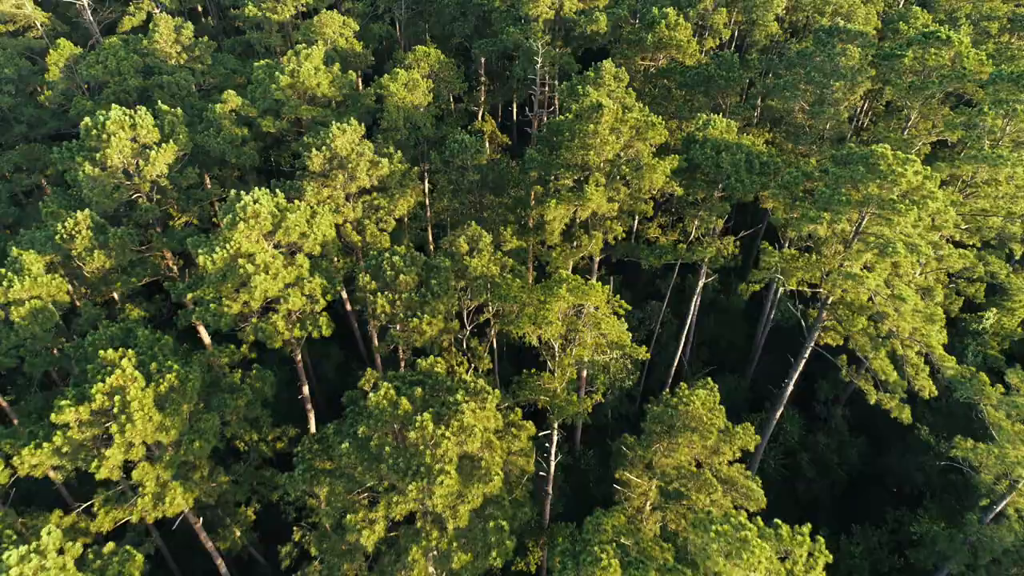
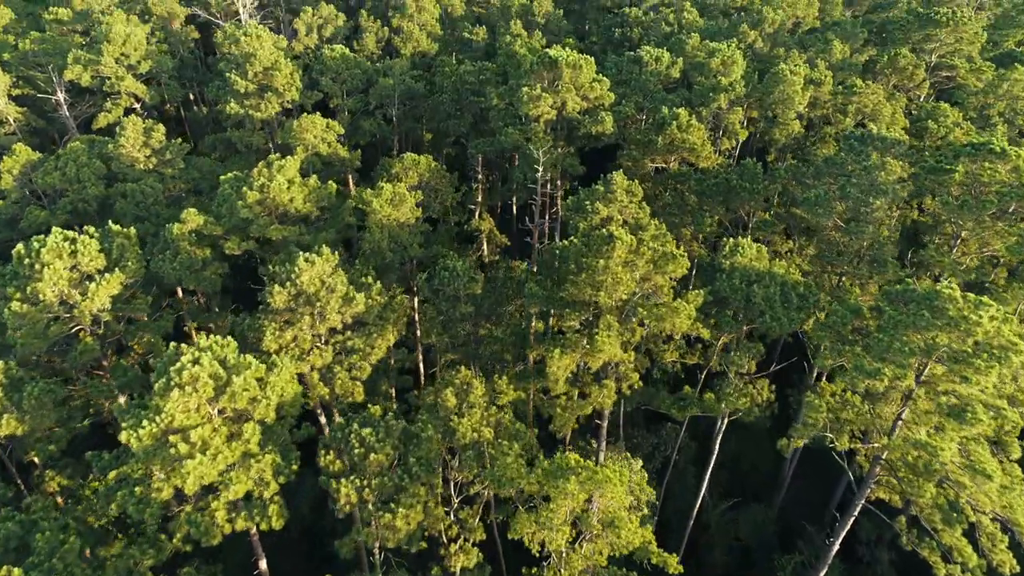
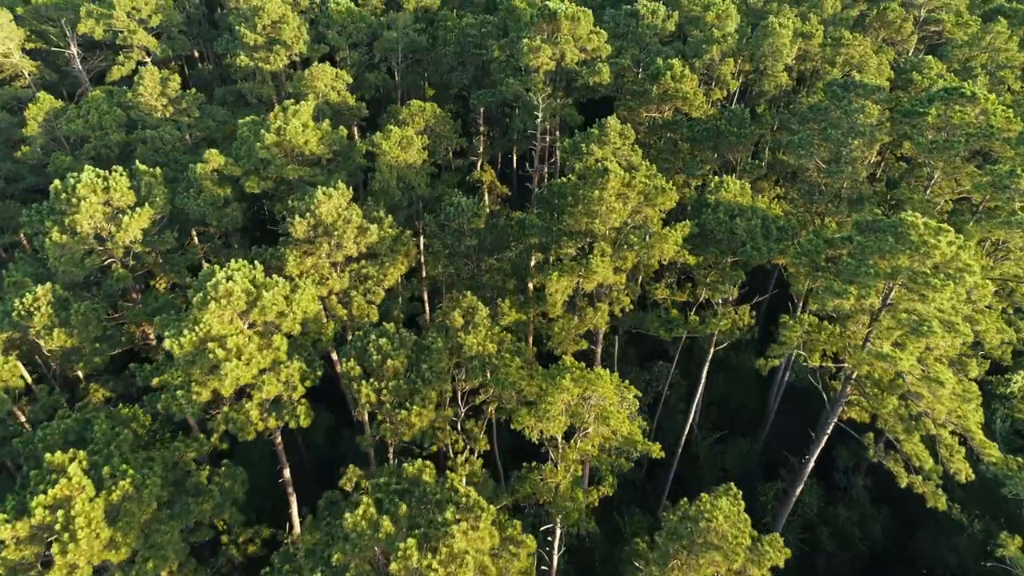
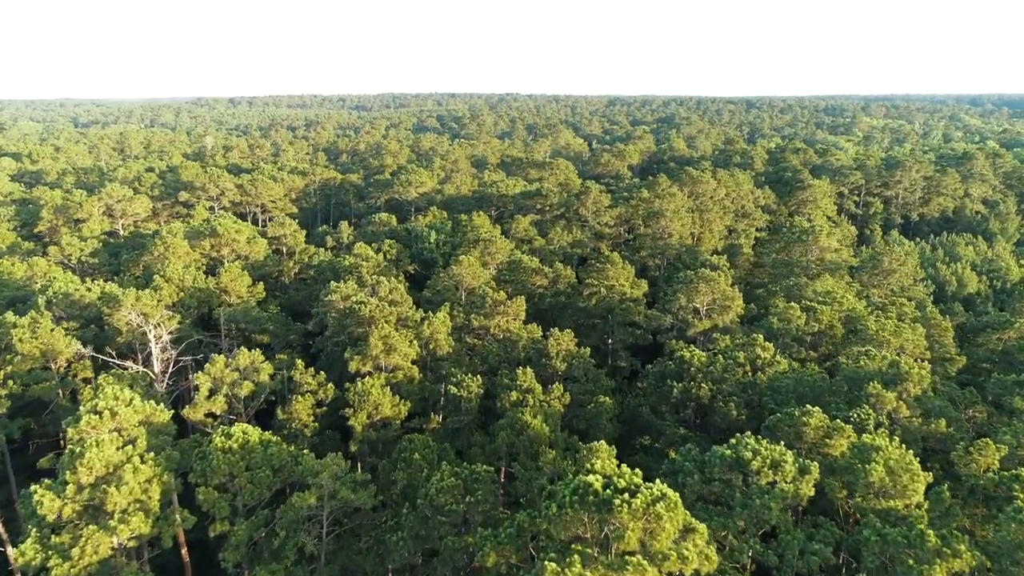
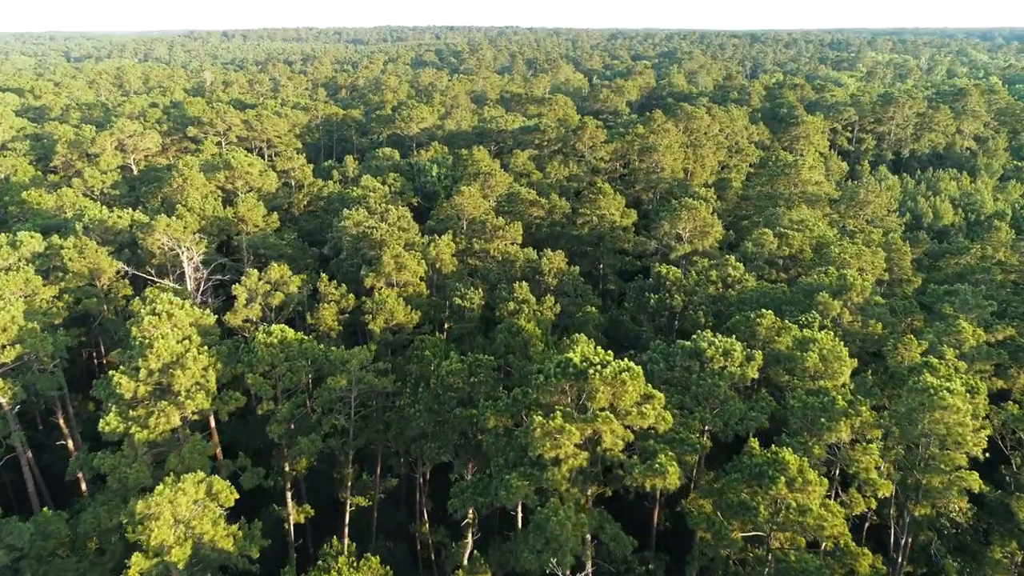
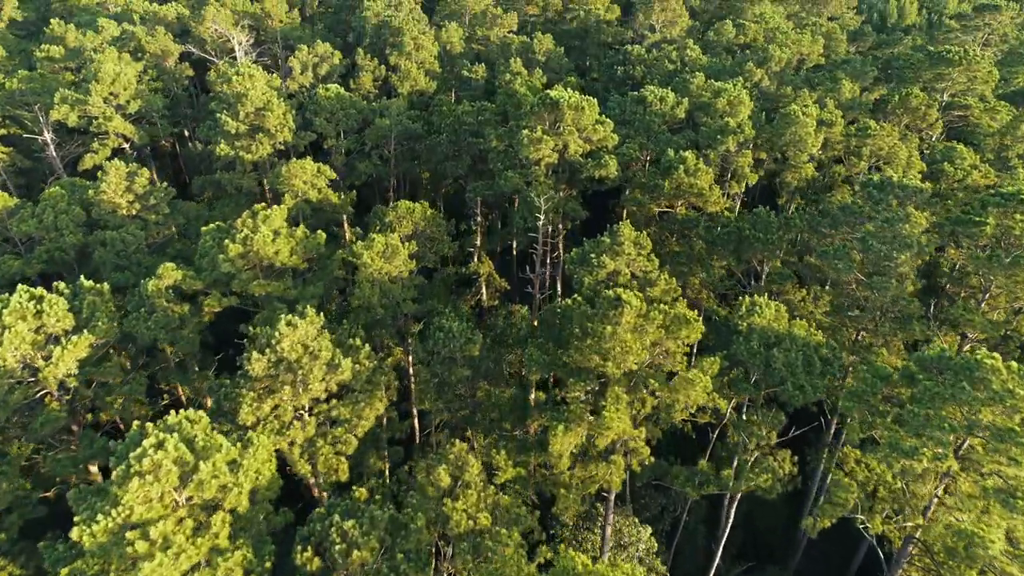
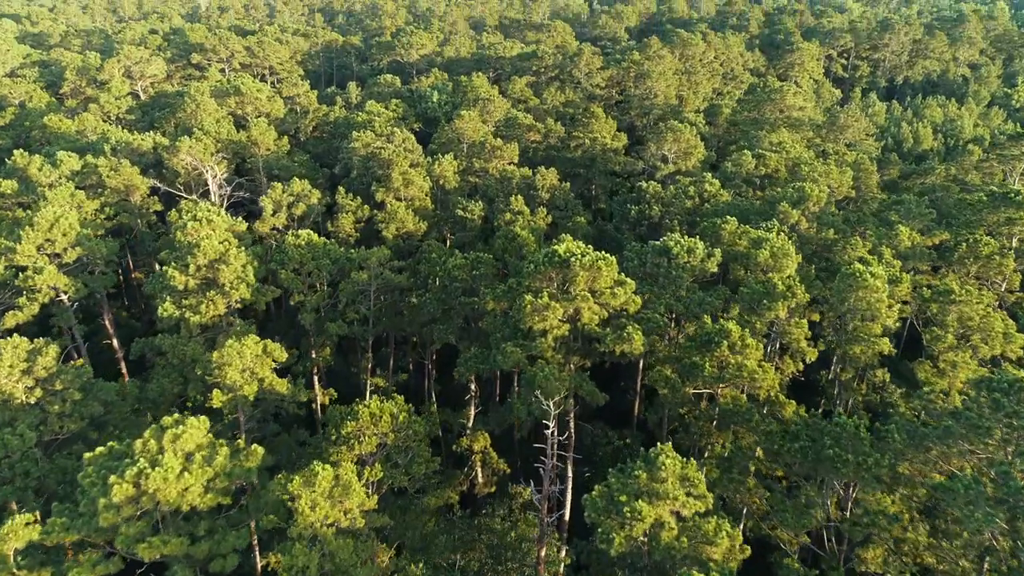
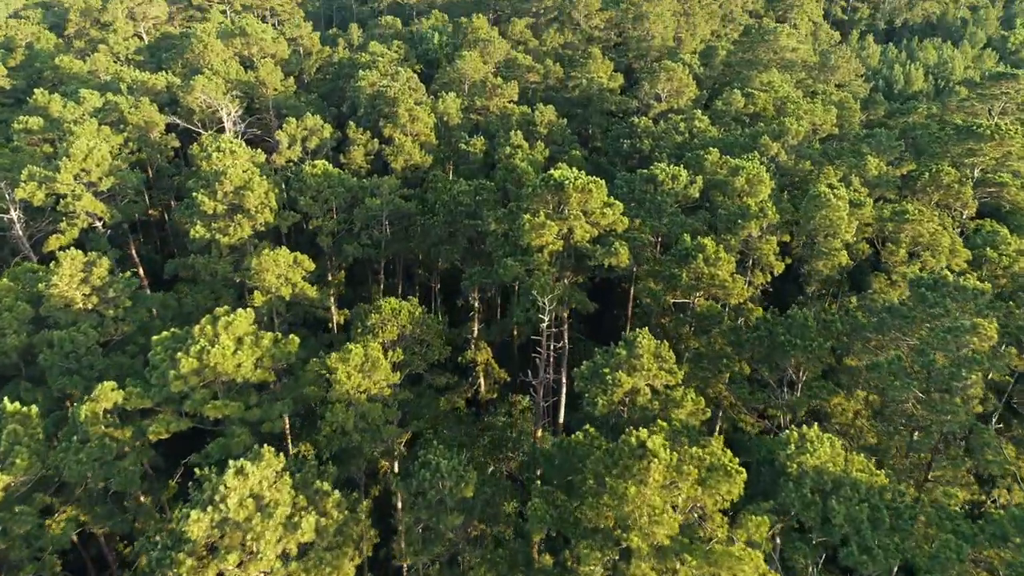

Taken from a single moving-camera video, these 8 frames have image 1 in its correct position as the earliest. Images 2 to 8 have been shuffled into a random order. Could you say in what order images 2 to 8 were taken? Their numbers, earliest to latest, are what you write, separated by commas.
3, 2, 6, 8, 7, 5, 4
